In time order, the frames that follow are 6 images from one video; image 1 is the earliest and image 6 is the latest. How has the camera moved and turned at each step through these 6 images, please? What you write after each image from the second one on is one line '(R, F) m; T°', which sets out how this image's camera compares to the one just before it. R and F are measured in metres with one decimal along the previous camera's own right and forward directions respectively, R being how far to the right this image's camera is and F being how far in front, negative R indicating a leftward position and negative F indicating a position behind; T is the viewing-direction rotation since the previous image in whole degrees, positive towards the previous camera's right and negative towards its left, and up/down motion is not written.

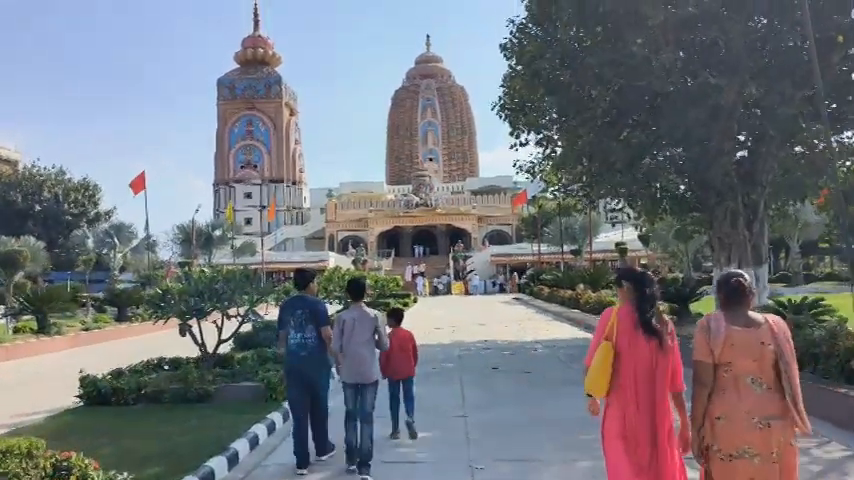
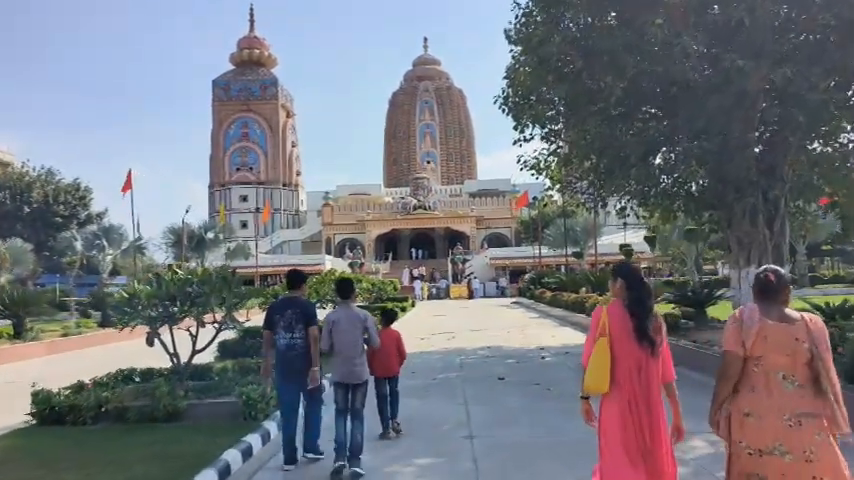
(0.0, +0.9) m; 0°
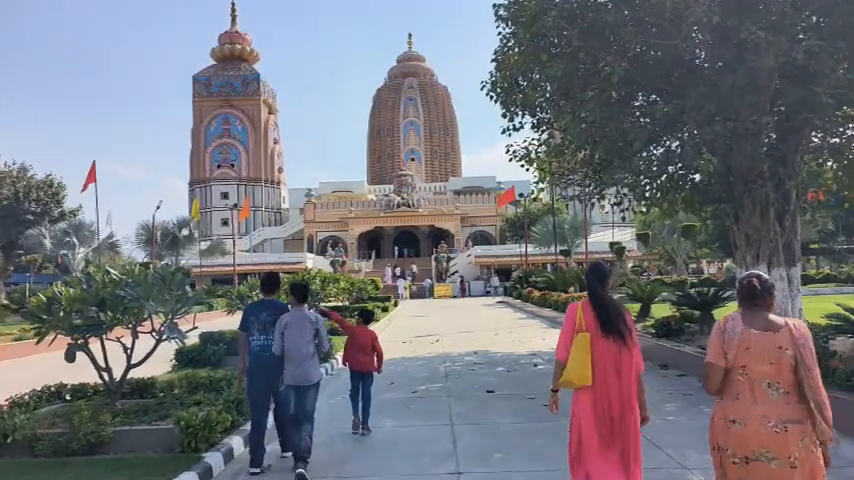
(0.0, +1.1) m; +1°
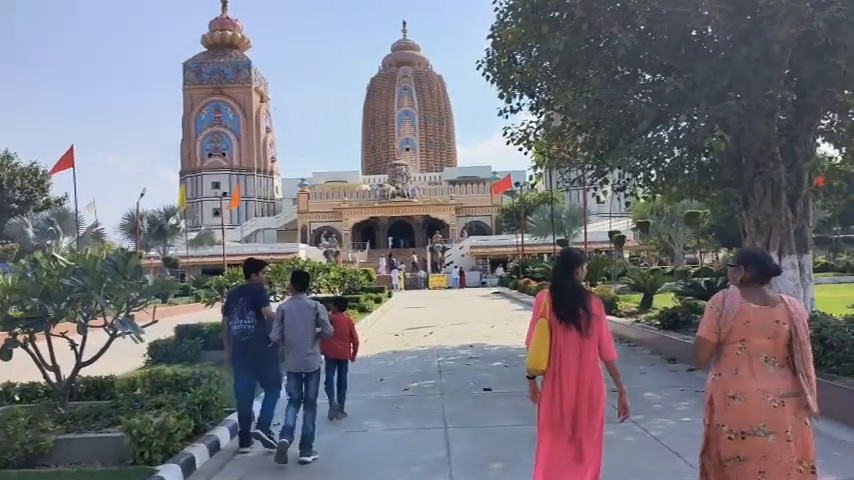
(0.0, +0.7) m; 0°
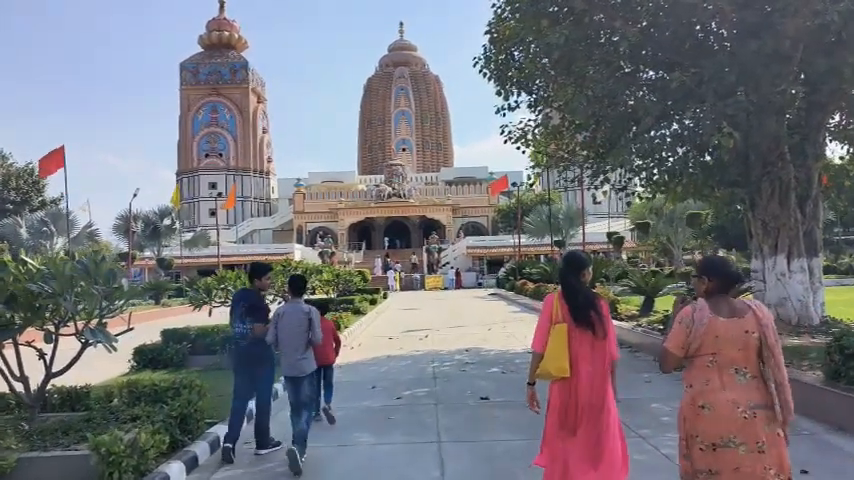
(0.0, +0.3) m; 0°
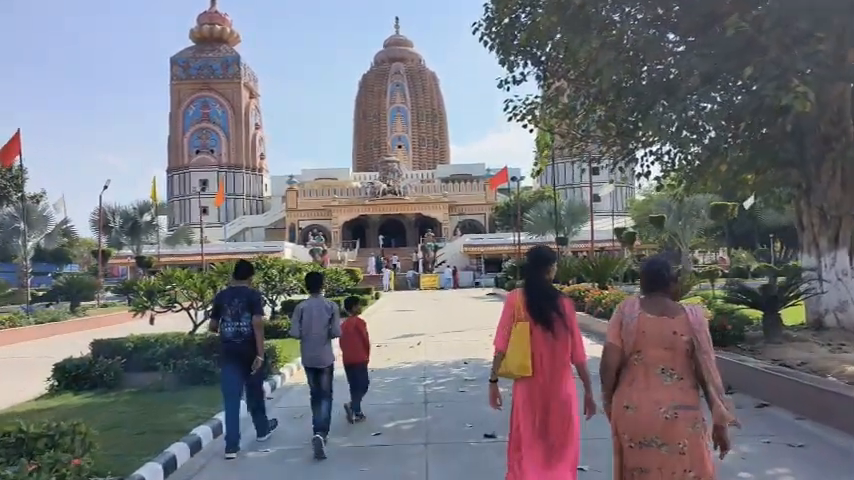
(+0.1, +1.8) m; 0°
